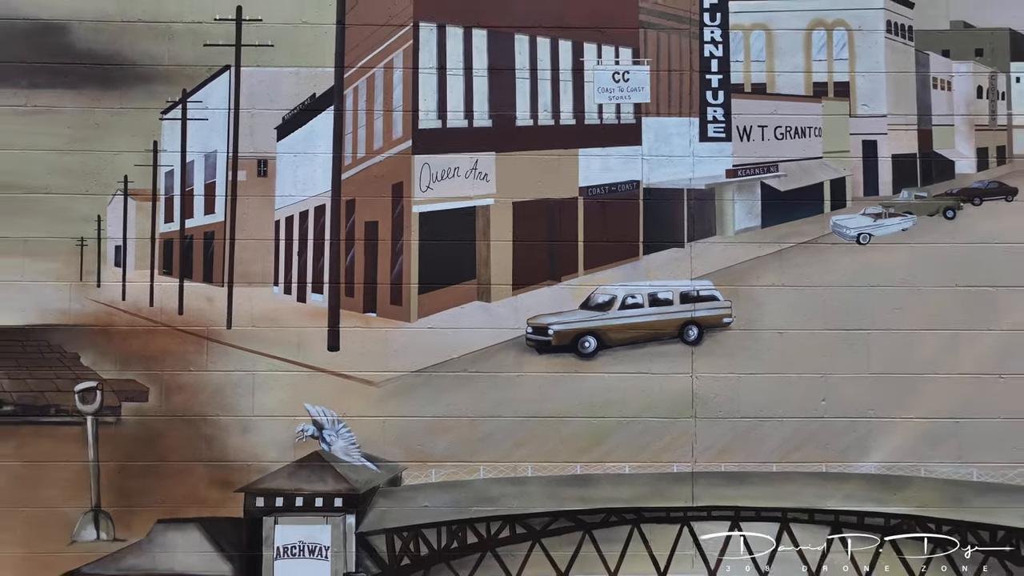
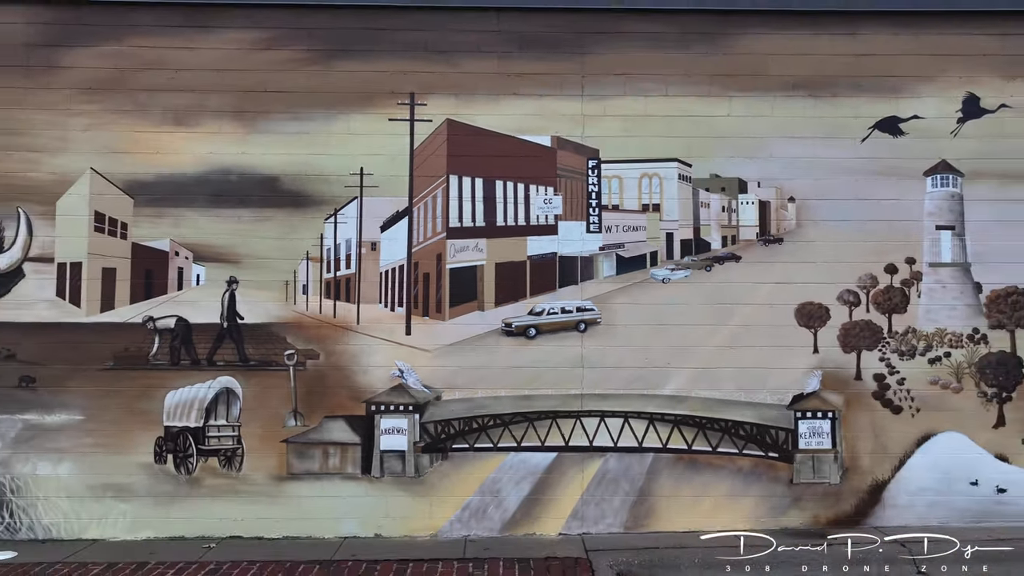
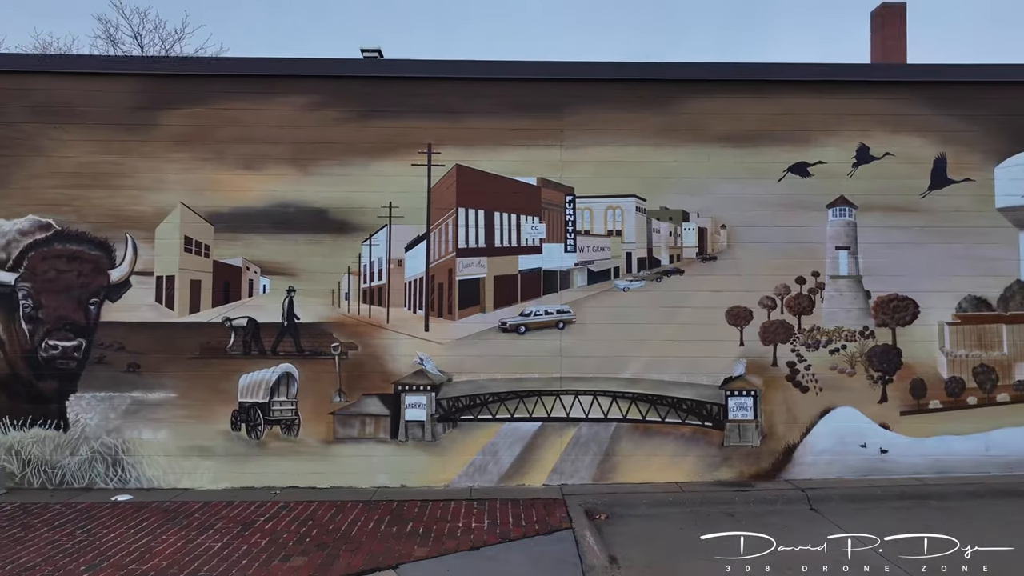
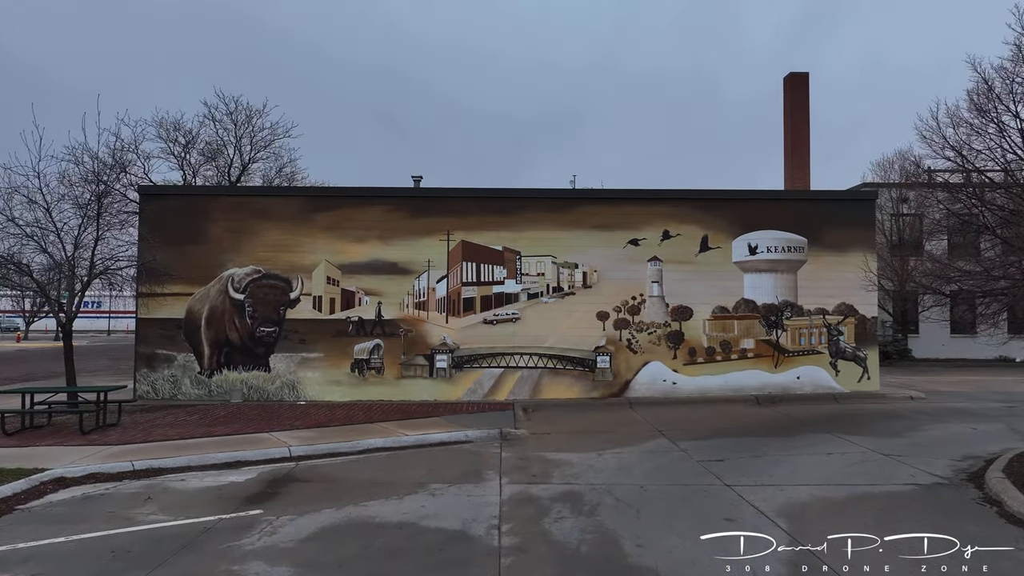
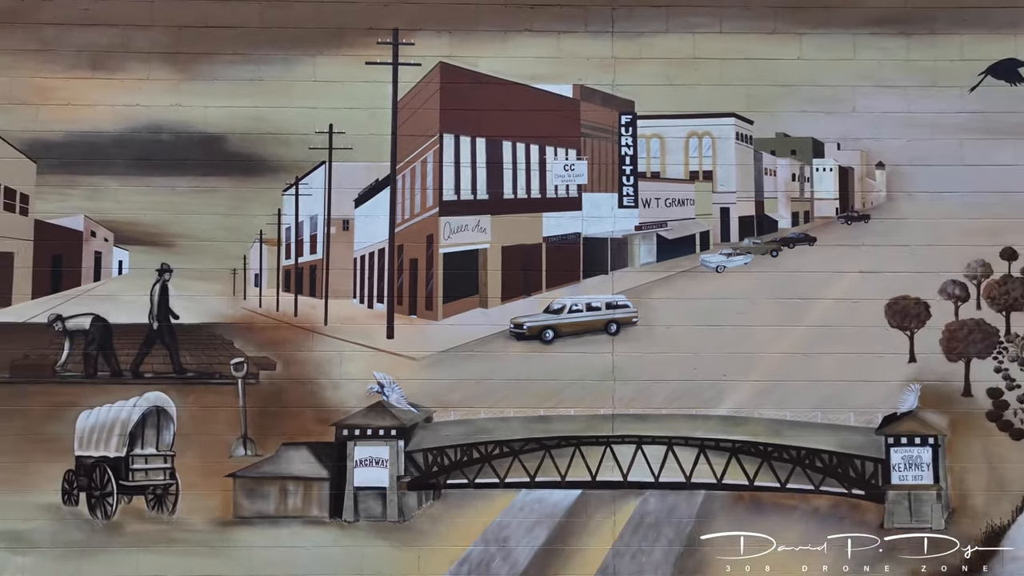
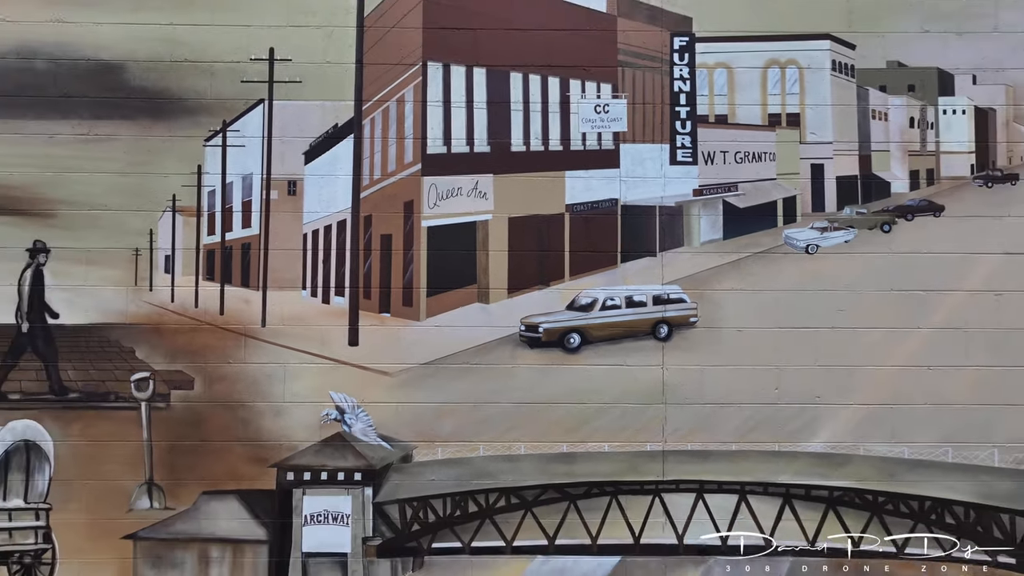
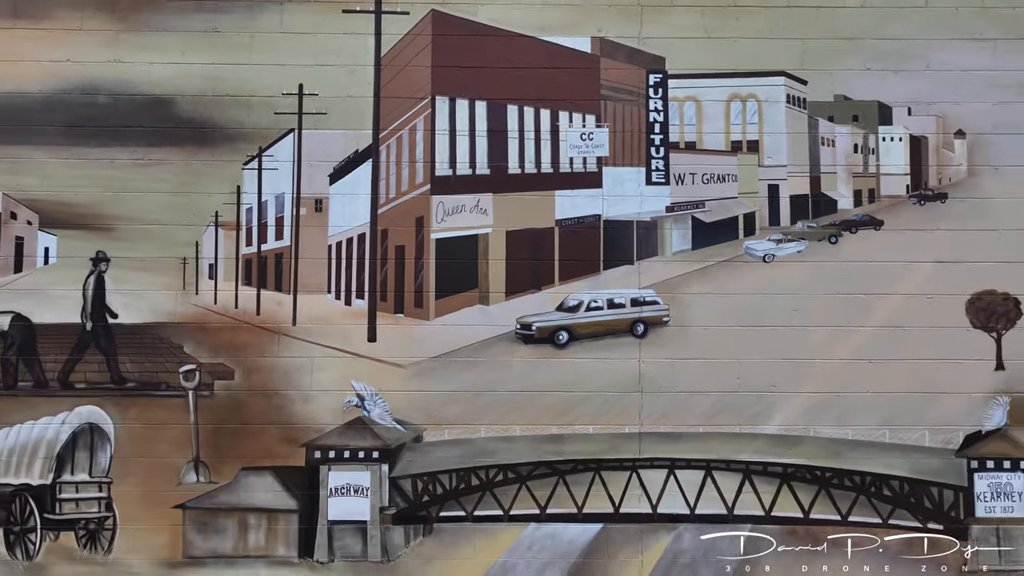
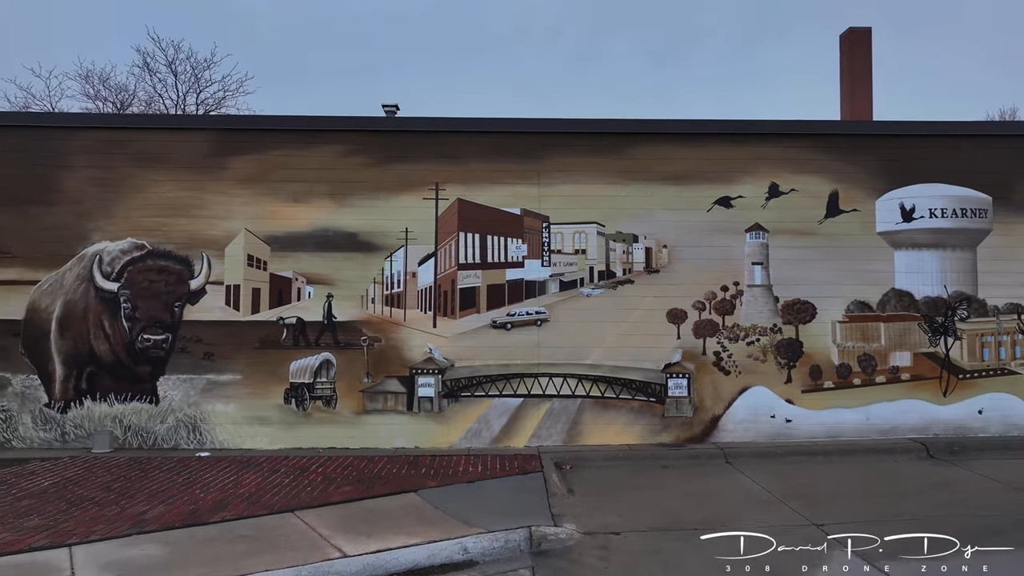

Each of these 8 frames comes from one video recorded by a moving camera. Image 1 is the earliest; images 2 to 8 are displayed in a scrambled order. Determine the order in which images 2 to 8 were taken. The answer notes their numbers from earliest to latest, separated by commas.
6, 7, 5, 2, 3, 8, 4
